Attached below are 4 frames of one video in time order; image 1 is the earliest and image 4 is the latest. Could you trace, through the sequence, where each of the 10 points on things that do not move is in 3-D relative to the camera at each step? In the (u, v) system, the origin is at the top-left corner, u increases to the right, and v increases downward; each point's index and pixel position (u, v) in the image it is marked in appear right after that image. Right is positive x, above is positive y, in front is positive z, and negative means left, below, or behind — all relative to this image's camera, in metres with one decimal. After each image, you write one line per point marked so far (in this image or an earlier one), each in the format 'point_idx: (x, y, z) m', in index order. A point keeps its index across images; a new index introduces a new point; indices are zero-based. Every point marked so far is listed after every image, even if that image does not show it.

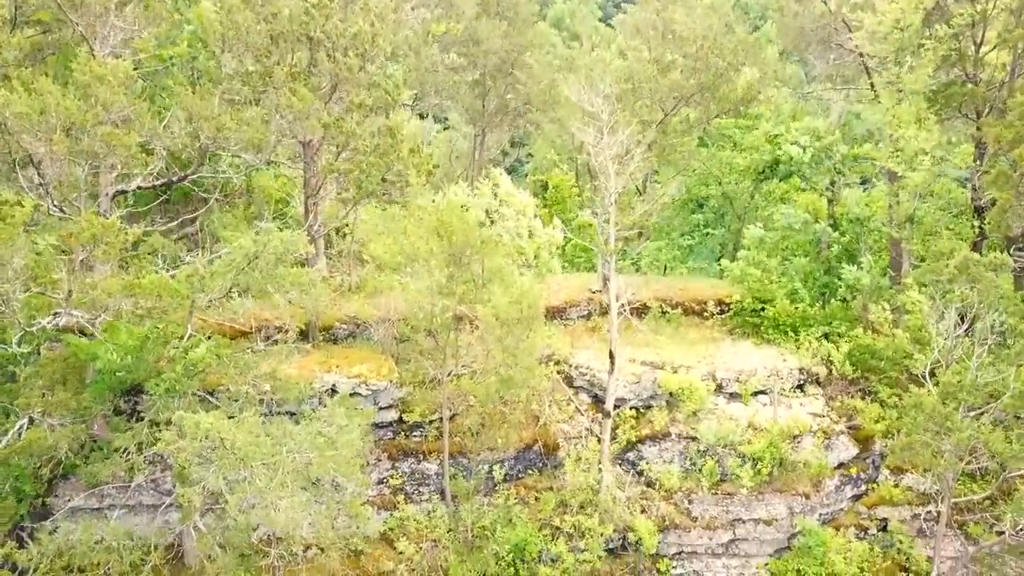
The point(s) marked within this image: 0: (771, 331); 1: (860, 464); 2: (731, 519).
0: (+5.2, -0.9, +16.4) m
1: (+6.3, -3.2, +14.9) m
2: (+3.7, -3.9, +13.9) m
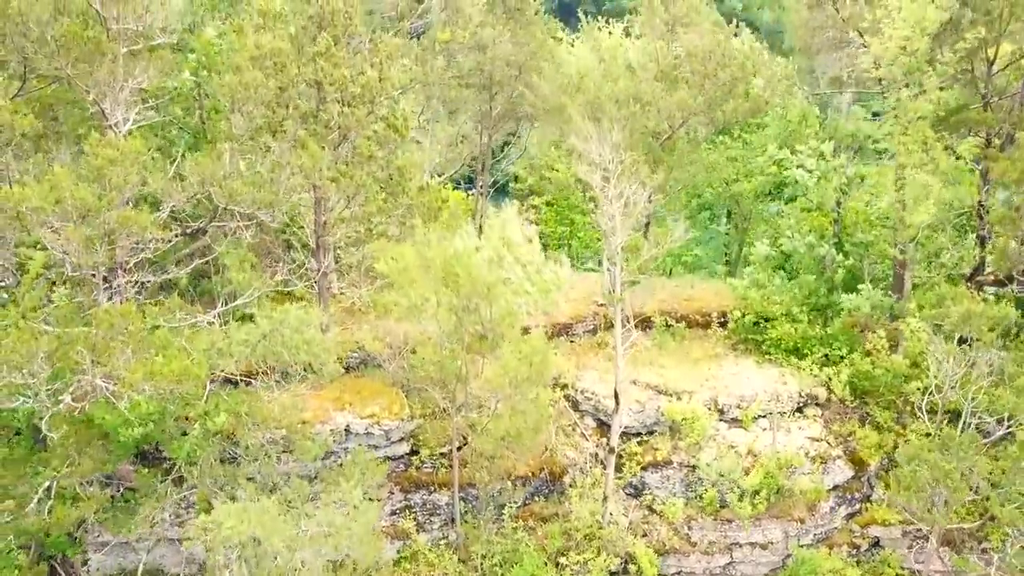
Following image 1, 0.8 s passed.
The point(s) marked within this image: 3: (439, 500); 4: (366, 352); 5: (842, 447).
0: (+5.3, -1.3, +16.7) m
1: (+6.4, -3.7, +15.5) m
2: (+3.8, -4.5, +14.6) m
3: (-1.3, -3.7, +14.4) m
4: (-2.7, -1.2, +15.1) m
5: (+6.3, -3.0, +15.6) m
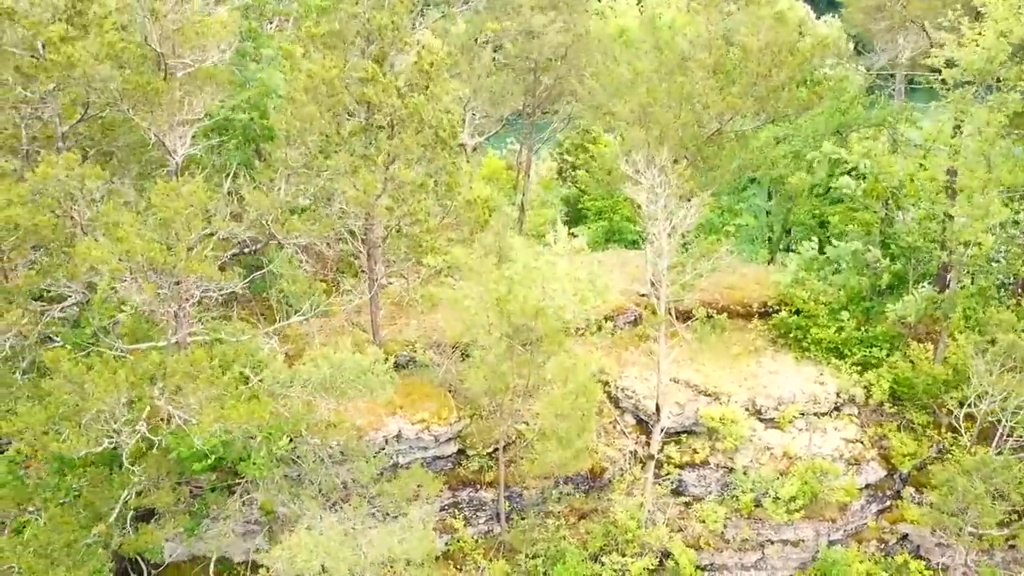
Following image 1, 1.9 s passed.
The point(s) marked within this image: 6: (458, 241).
0: (+6.2, -1.2, +16.9) m
1: (+7.3, -3.8, +15.9) m
2: (+4.6, -4.7, +15.2) m
3: (-0.5, -3.8, +15.2) m
4: (-1.8, -1.2, +15.7) m
5: (+7.1, -3.1, +16.0) m
6: (-0.9, +0.8, +14.6) m
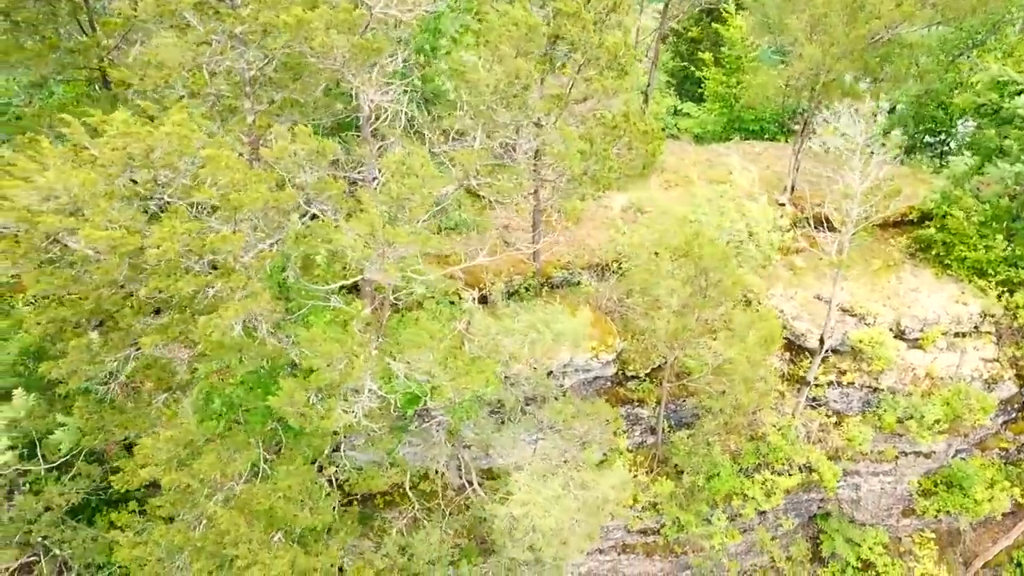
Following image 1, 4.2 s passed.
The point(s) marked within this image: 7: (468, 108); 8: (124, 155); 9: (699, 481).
0: (+9.2, +0.5, +17.1) m
1: (+10.3, -2.3, +16.7) m
2: (+7.6, -3.3, +16.3) m
3: (+2.5, -2.4, +16.1) m
4: (+1.2, +0.3, +16.0) m
5: (+10.1, -1.6, +16.6) m
6: (+2.1, +2.0, +14.4) m
7: (-0.7, +2.8, +12.7) m
8: (-4.7, +1.6, +10.0) m
9: (+3.5, -3.6, +15.6) m
